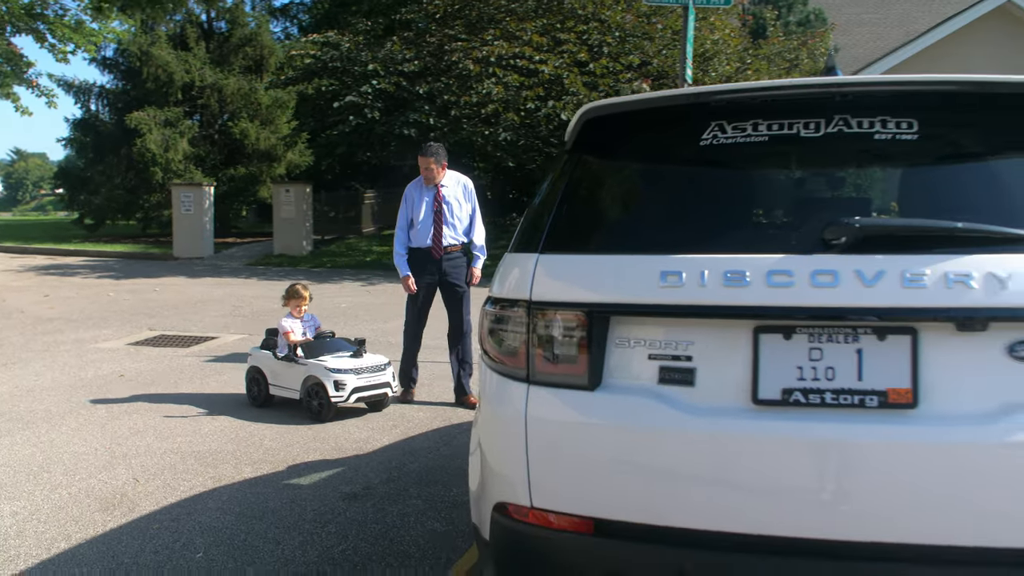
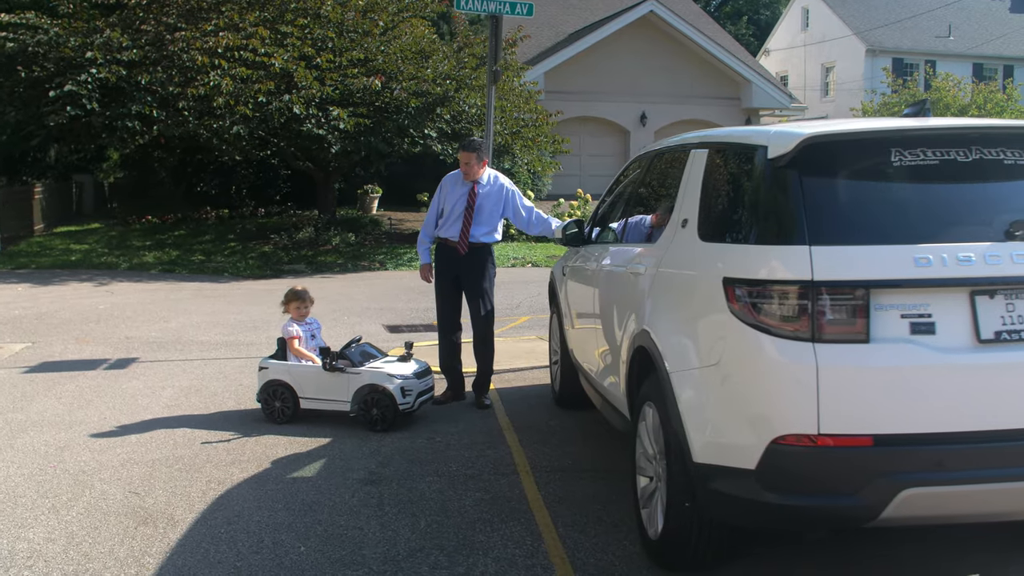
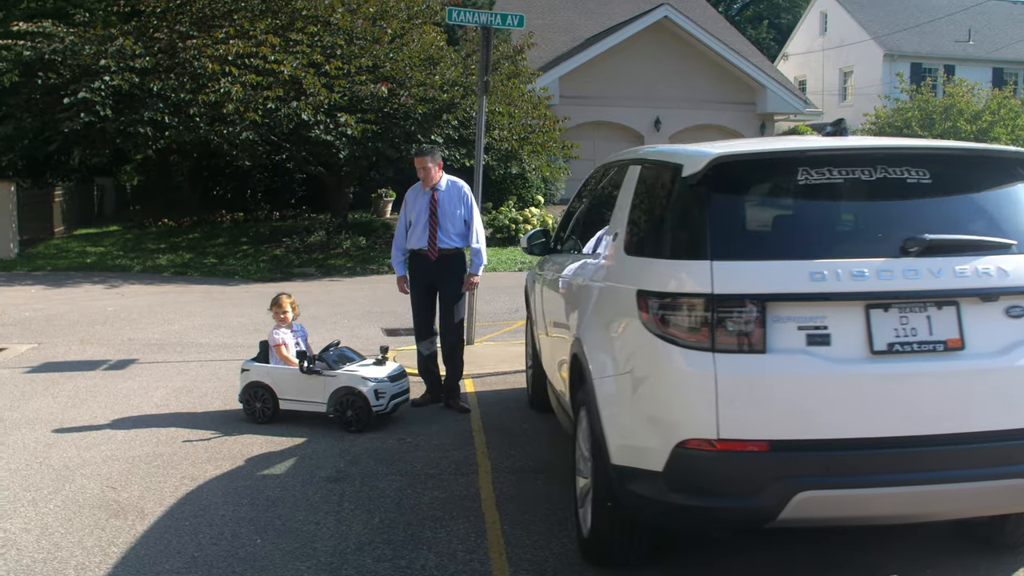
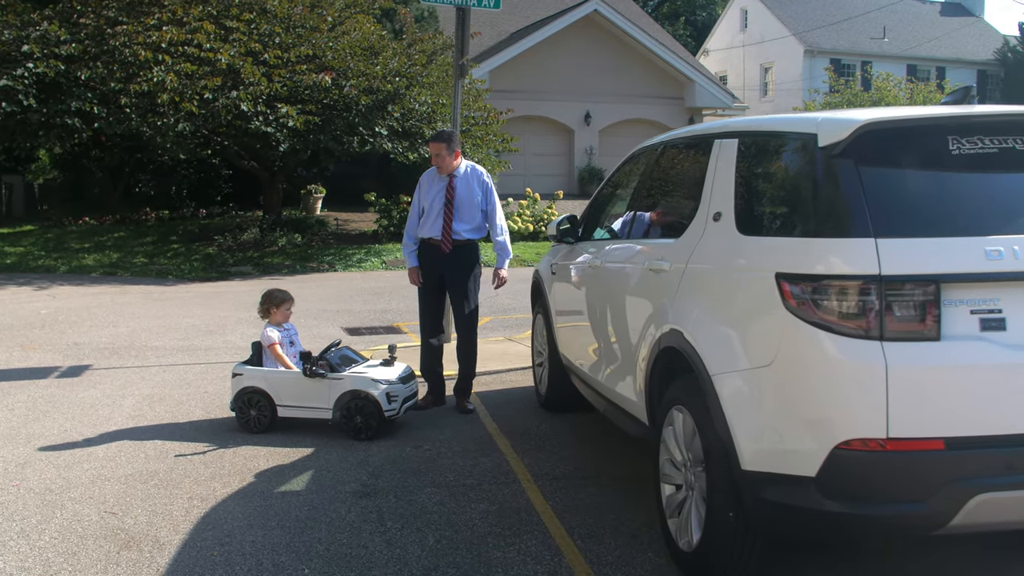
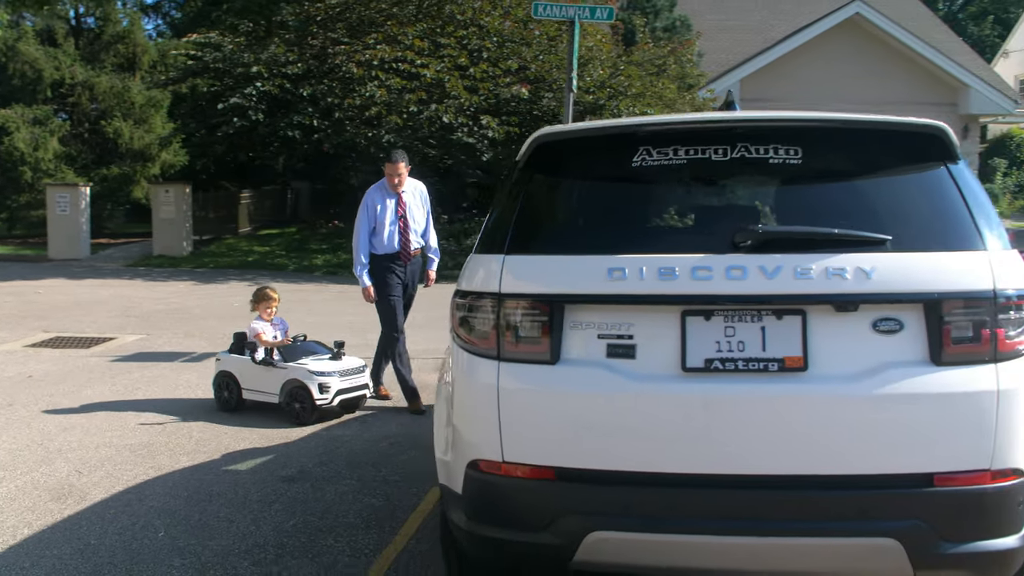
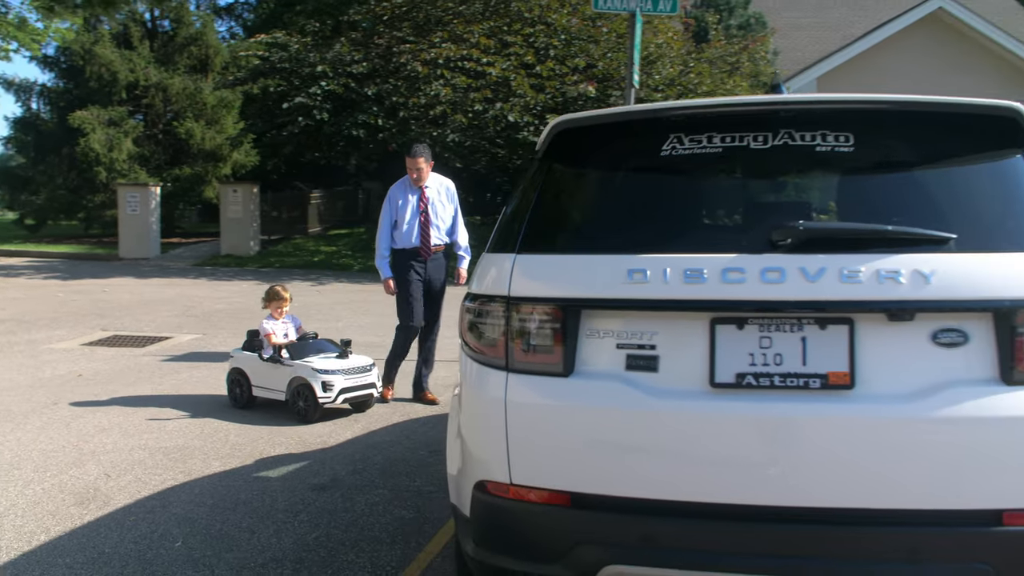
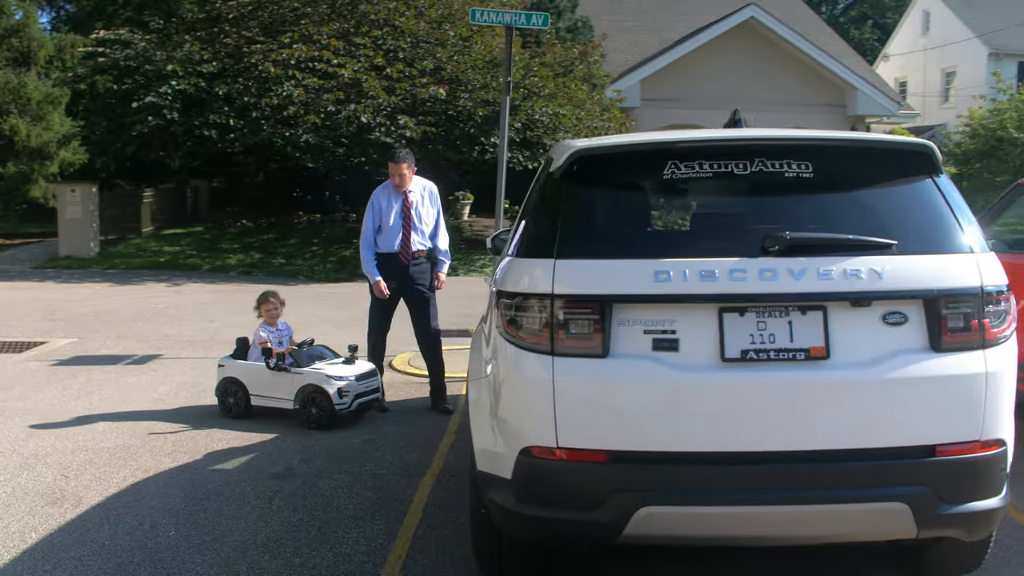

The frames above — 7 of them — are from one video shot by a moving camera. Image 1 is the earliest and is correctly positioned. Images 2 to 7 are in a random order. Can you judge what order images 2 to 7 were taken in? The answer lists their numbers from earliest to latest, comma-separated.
6, 5, 7, 3, 2, 4
